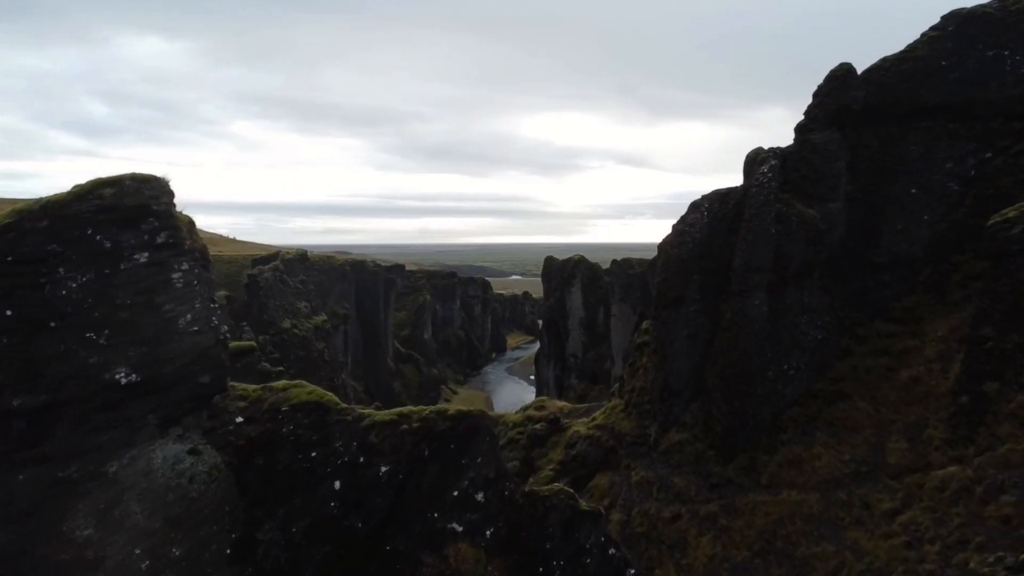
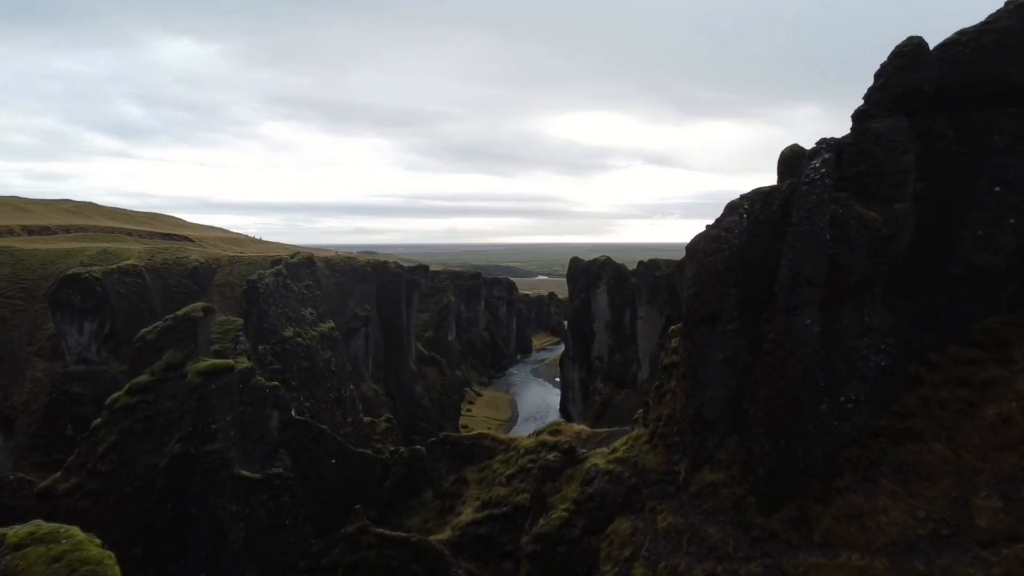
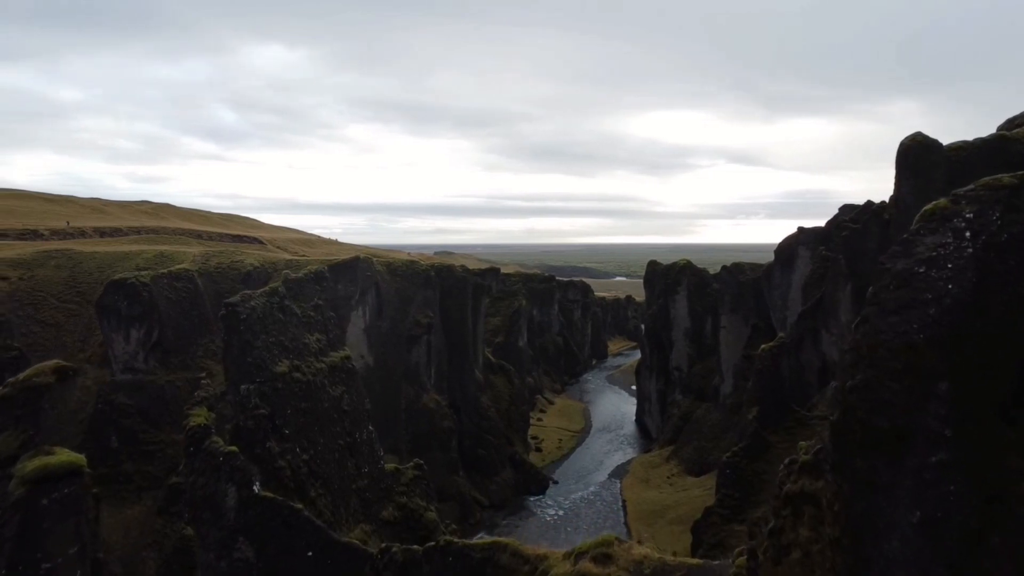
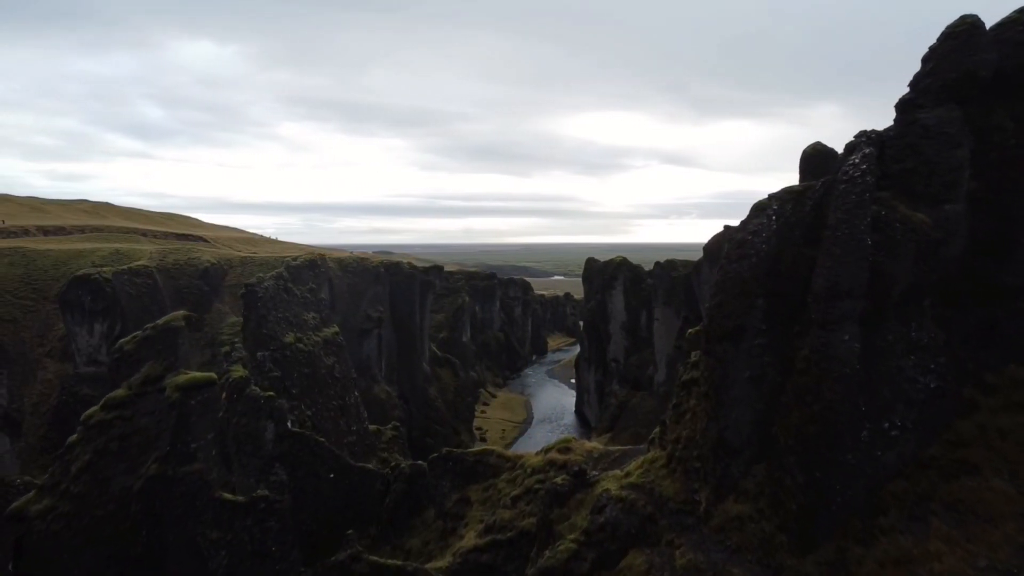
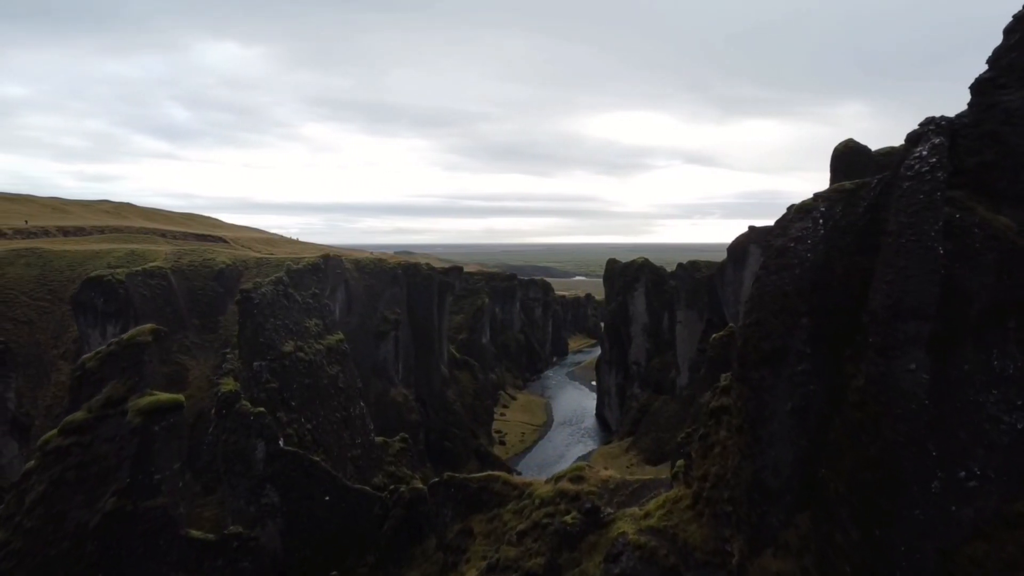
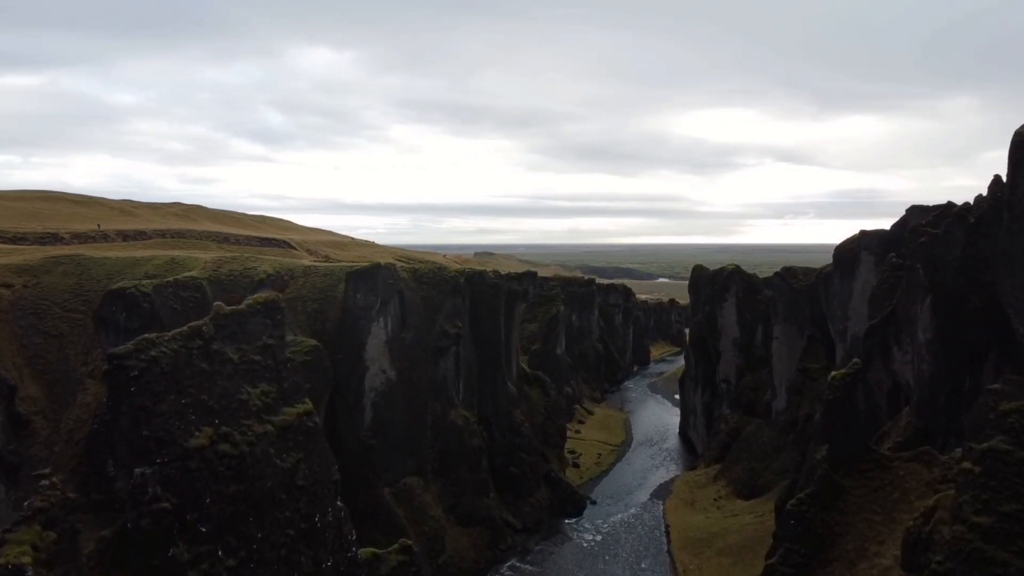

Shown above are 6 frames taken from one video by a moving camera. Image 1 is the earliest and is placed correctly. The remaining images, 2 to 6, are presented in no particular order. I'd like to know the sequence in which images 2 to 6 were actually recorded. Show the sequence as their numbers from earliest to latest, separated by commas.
2, 4, 5, 3, 6
